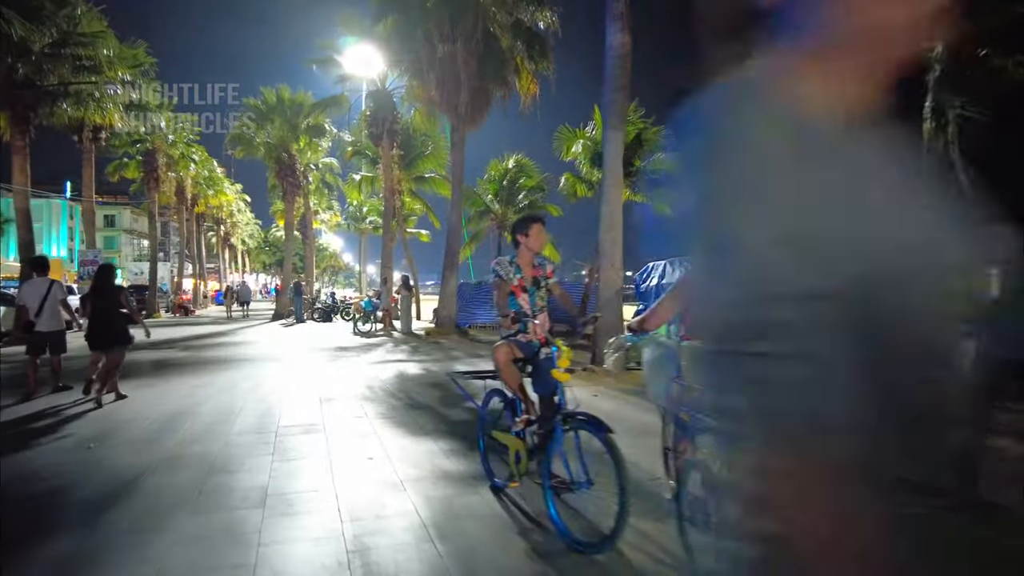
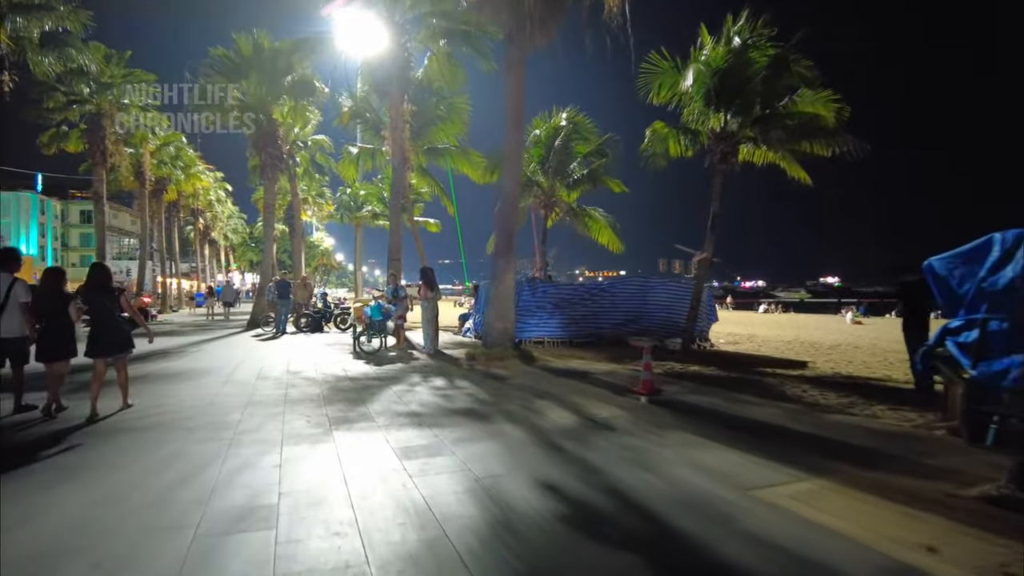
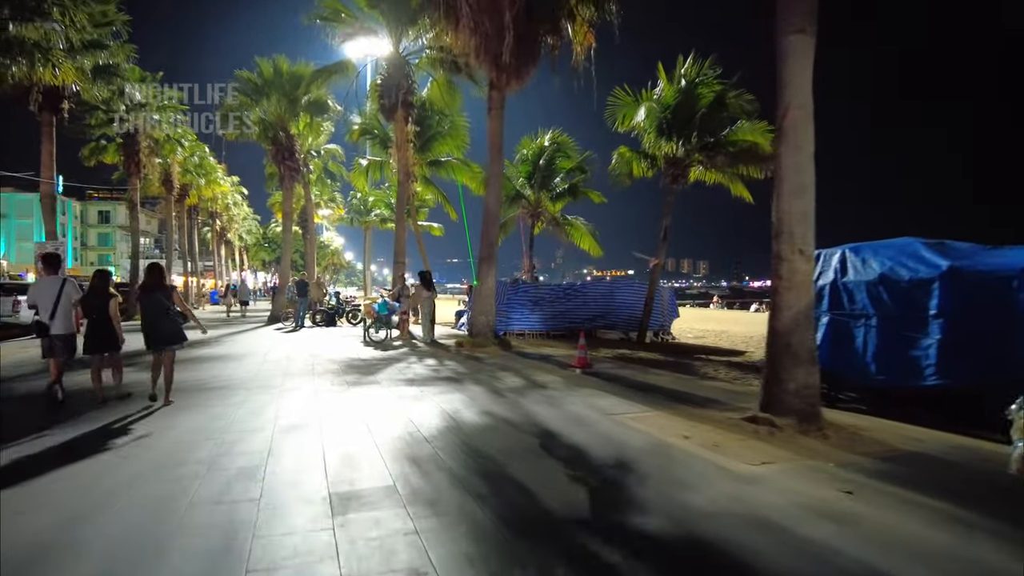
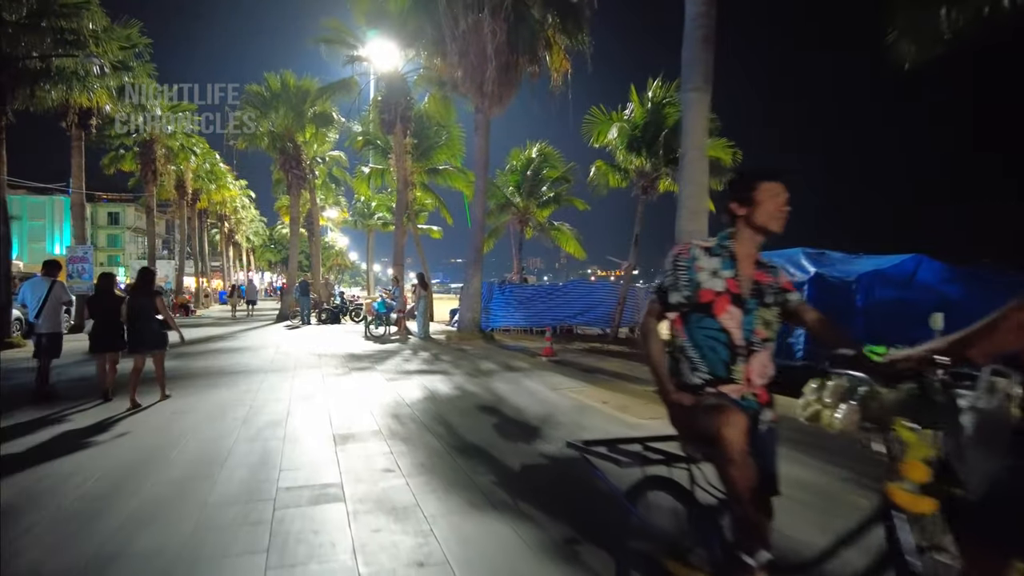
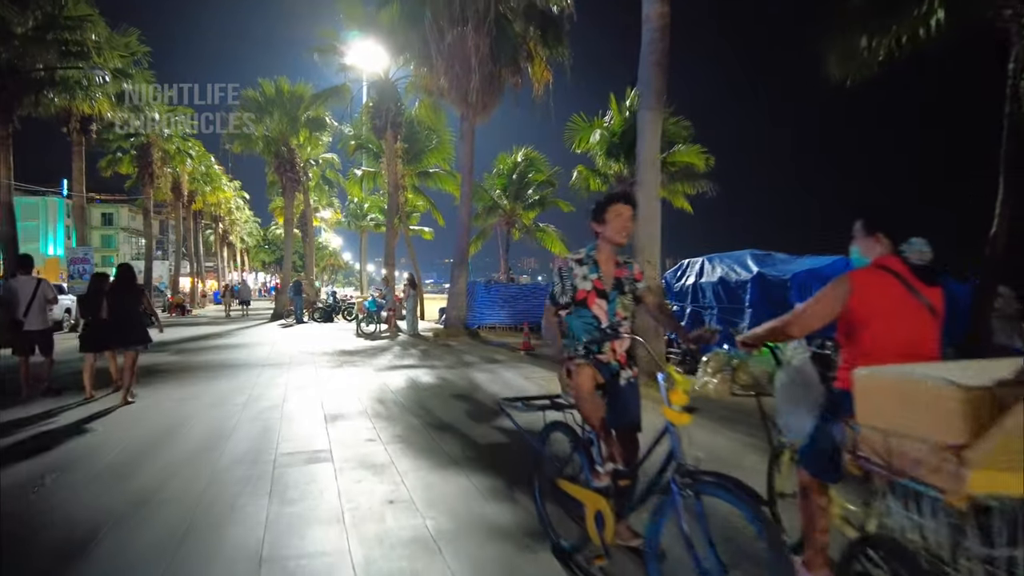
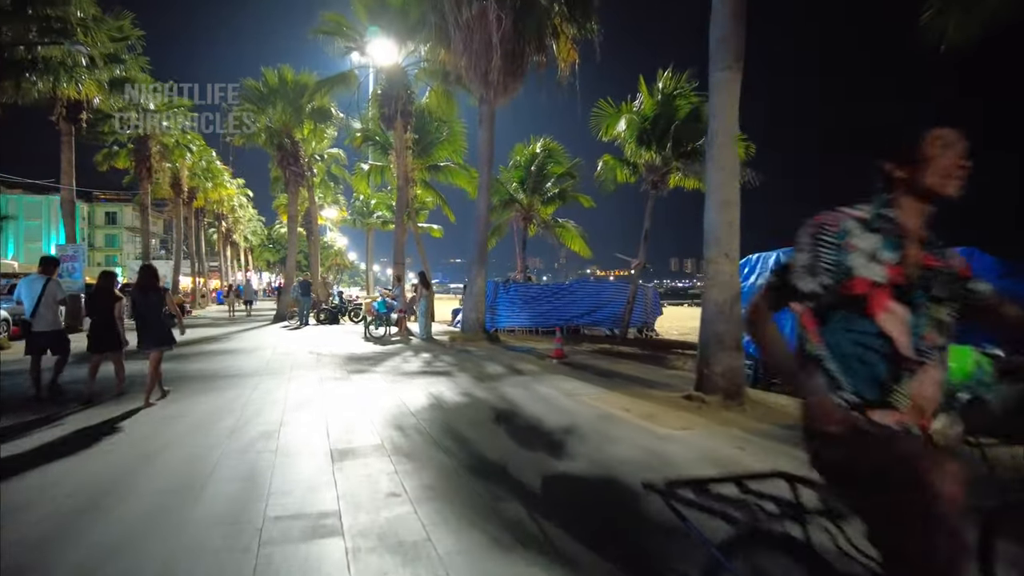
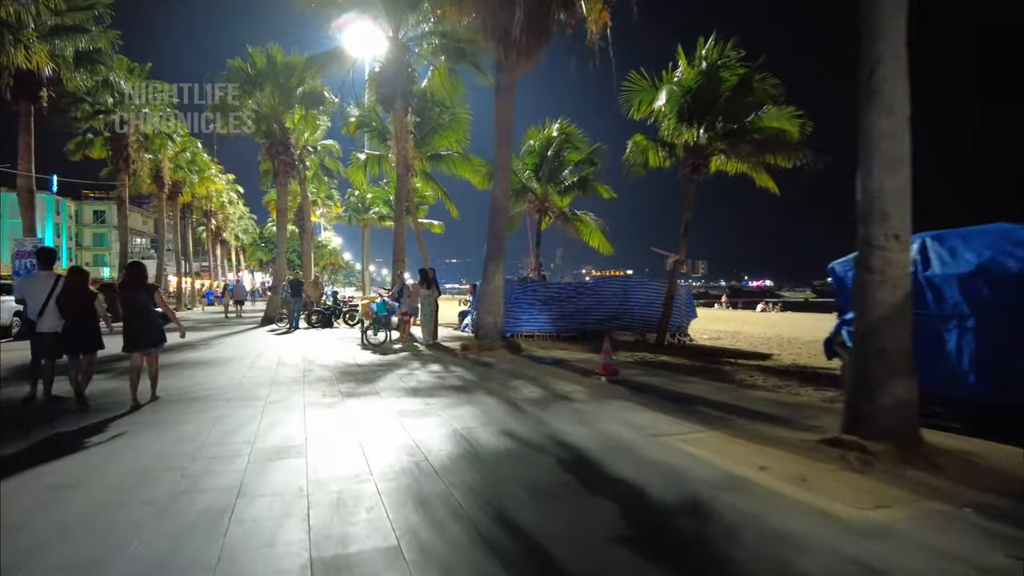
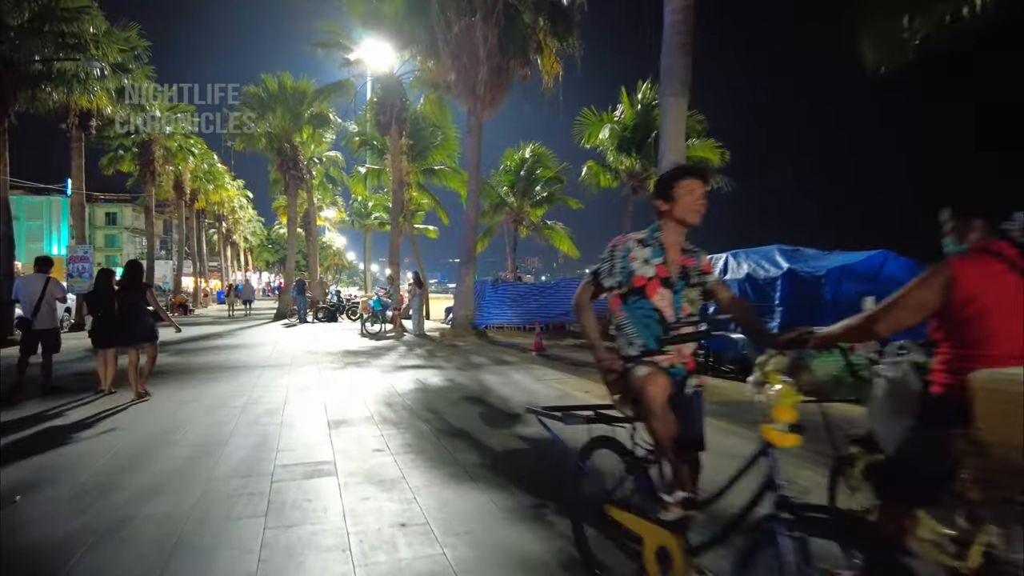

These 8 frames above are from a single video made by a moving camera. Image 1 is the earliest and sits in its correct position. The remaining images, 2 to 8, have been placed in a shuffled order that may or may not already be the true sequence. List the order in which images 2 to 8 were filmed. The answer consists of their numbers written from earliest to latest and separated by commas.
5, 8, 4, 6, 3, 7, 2
